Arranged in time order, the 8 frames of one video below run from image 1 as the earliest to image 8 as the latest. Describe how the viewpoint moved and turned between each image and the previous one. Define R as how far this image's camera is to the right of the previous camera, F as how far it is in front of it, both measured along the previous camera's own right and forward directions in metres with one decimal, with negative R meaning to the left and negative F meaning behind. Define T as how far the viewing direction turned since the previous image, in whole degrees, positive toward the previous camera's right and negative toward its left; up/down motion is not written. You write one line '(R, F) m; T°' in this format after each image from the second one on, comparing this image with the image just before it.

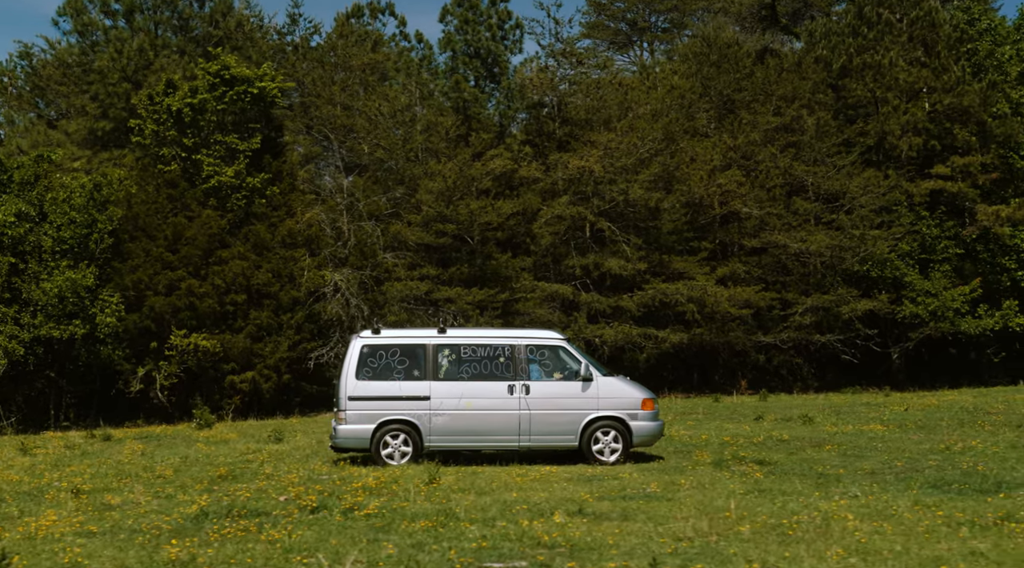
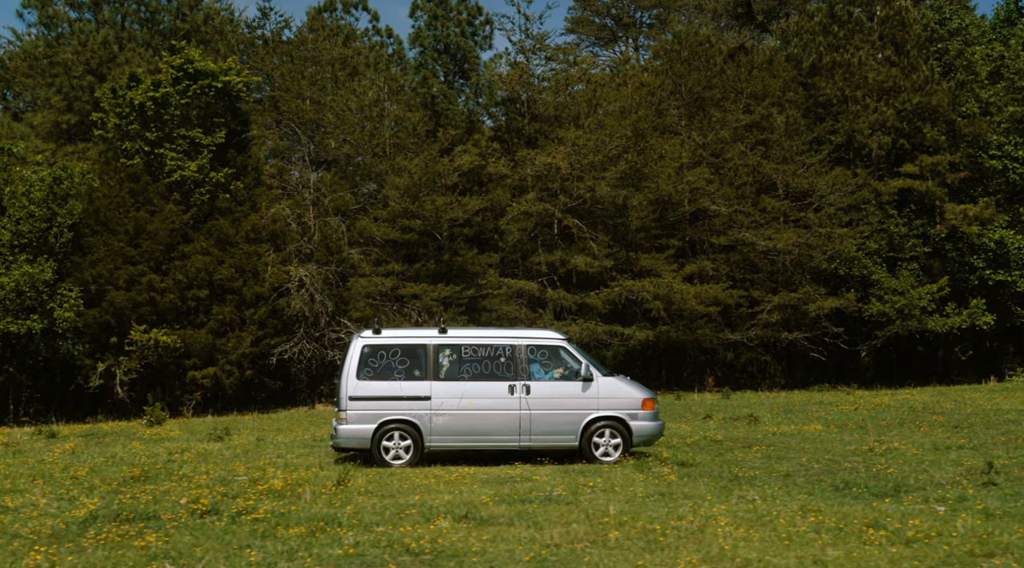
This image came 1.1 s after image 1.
(+1.0, 0.0) m; 0°
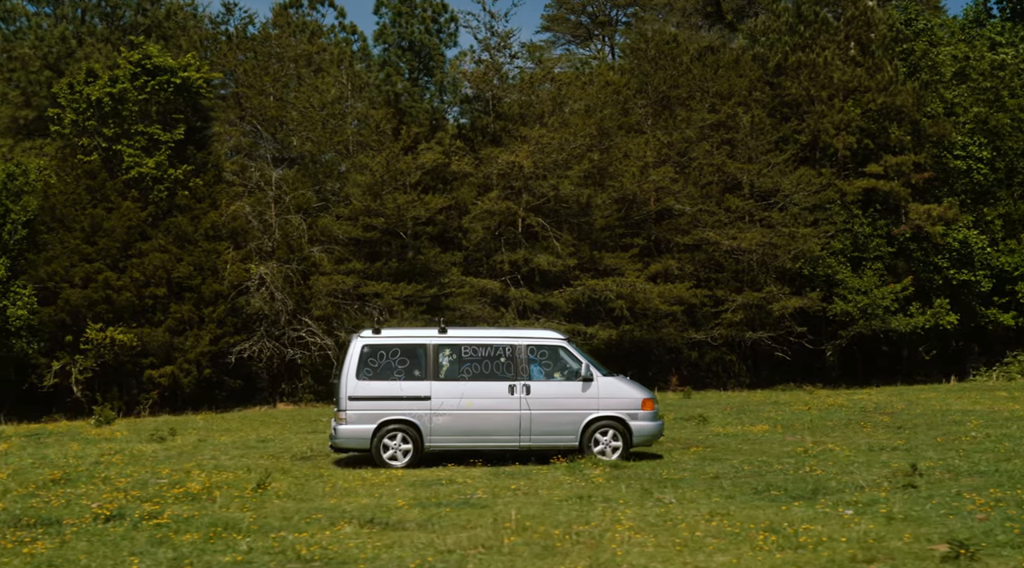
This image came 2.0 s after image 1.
(+0.7, +0.1) m; +1°
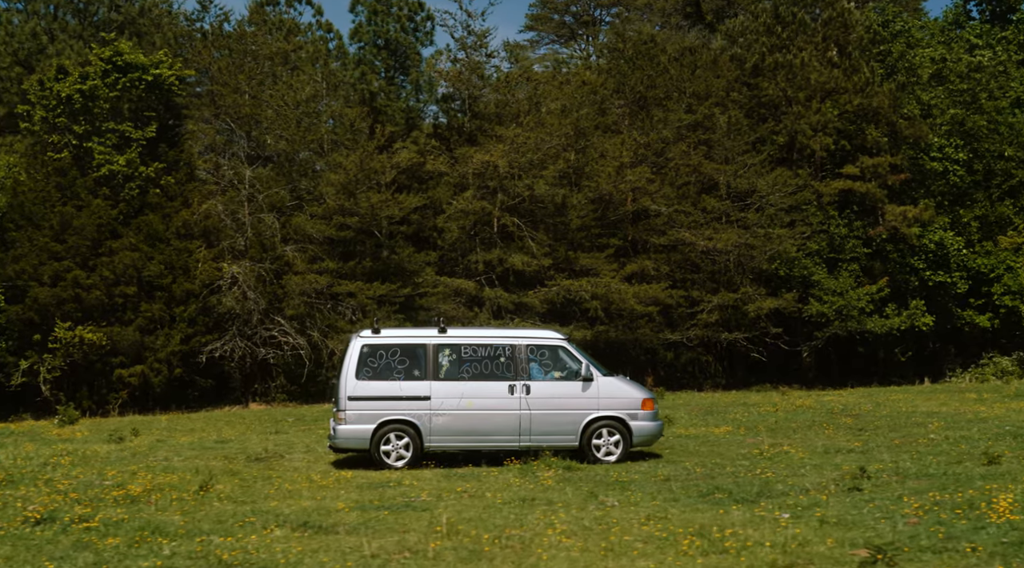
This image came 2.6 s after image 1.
(+0.5, +0.1) m; +1°
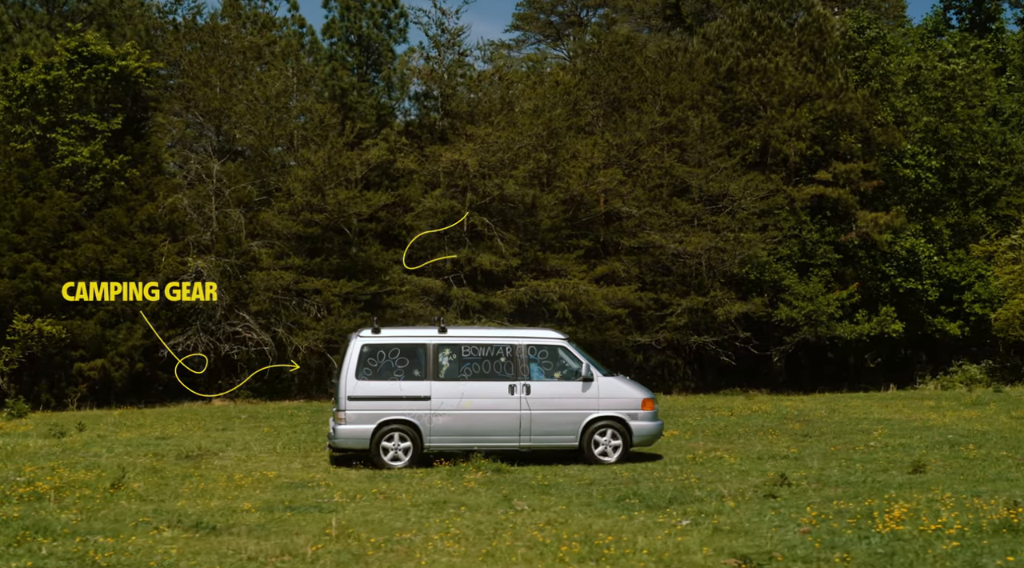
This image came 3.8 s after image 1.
(+0.8, +0.1) m; 0°
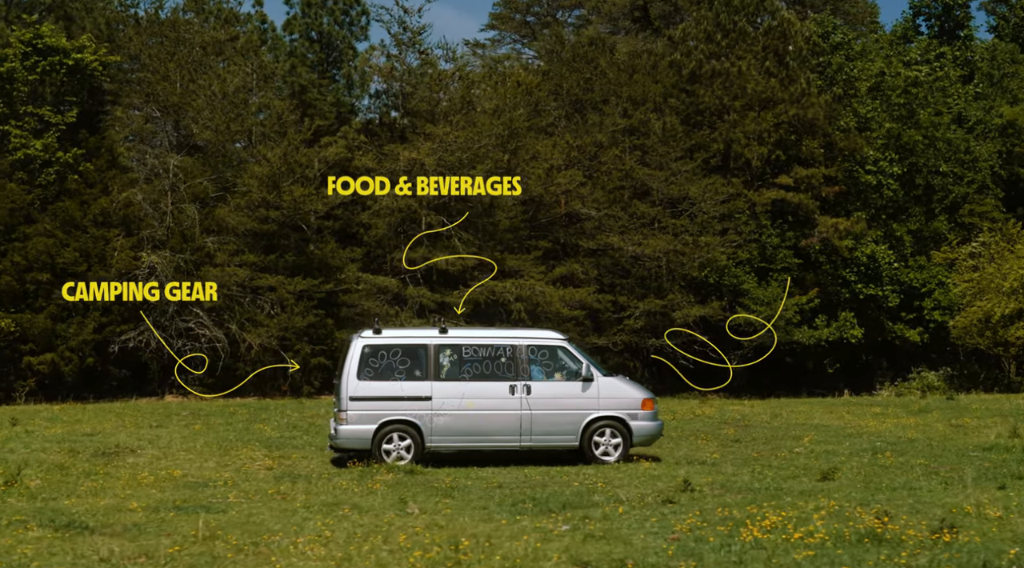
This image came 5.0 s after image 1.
(+0.9, 0.0) m; +1°
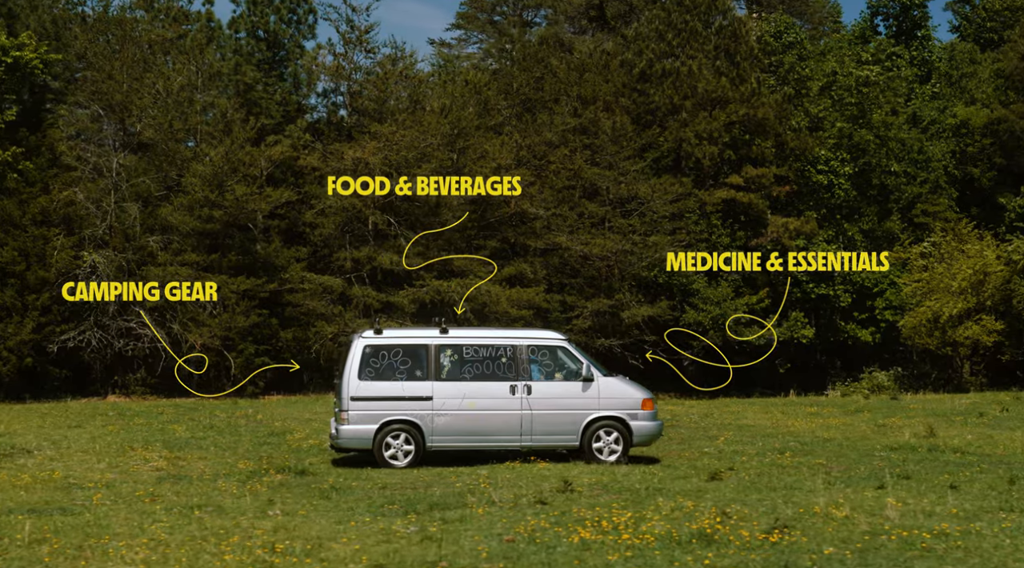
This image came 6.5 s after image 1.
(+1.2, +0.1) m; +1°
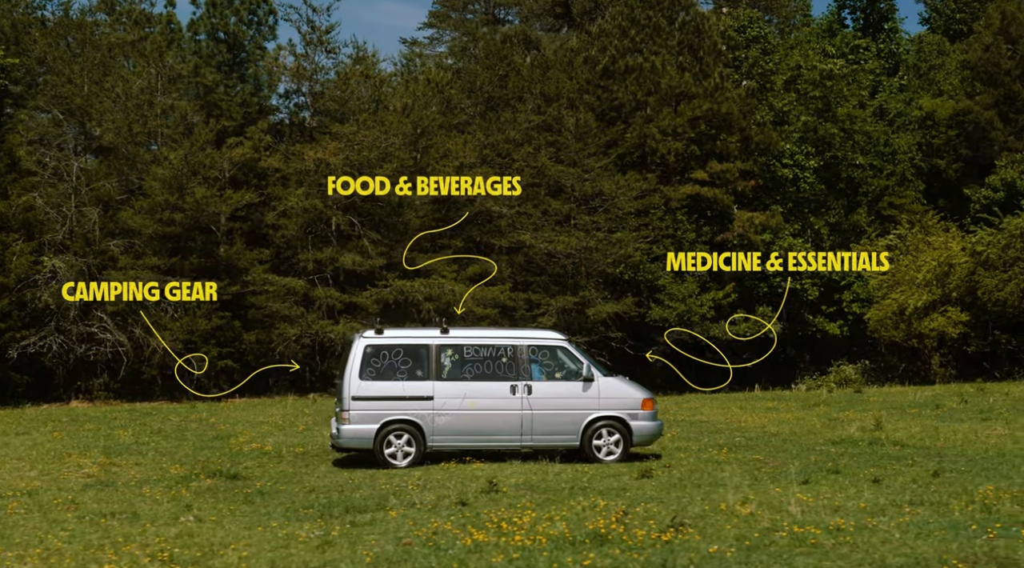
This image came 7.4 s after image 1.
(+0.8, 0.0) m; +1°
